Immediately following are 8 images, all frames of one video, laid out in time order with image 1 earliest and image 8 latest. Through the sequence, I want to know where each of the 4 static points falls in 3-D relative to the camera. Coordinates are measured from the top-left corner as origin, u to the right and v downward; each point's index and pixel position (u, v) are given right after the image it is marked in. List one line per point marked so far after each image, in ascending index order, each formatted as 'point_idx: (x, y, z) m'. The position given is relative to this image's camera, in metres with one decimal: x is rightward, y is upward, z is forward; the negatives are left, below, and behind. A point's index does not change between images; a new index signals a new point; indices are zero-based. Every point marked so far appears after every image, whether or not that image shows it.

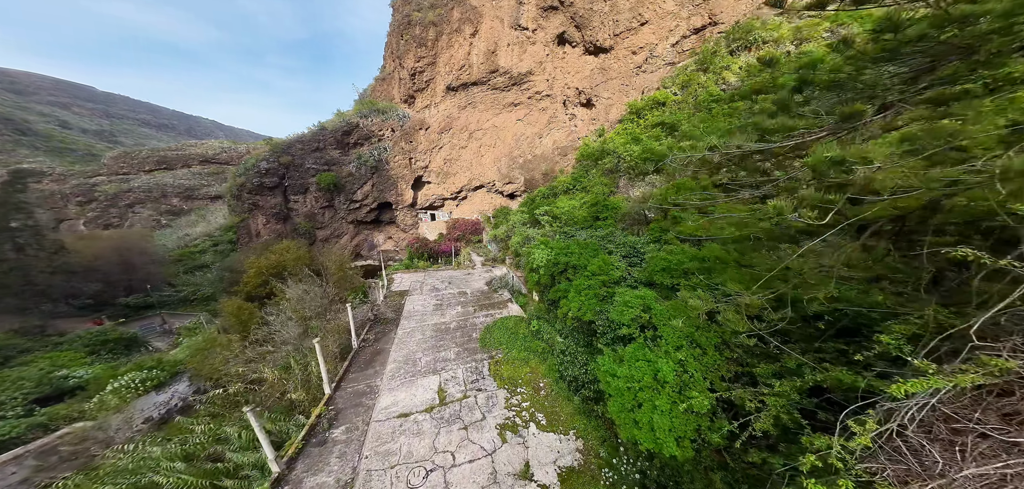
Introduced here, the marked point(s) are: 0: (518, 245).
0: (+0.5, 0.0, +11.2) m
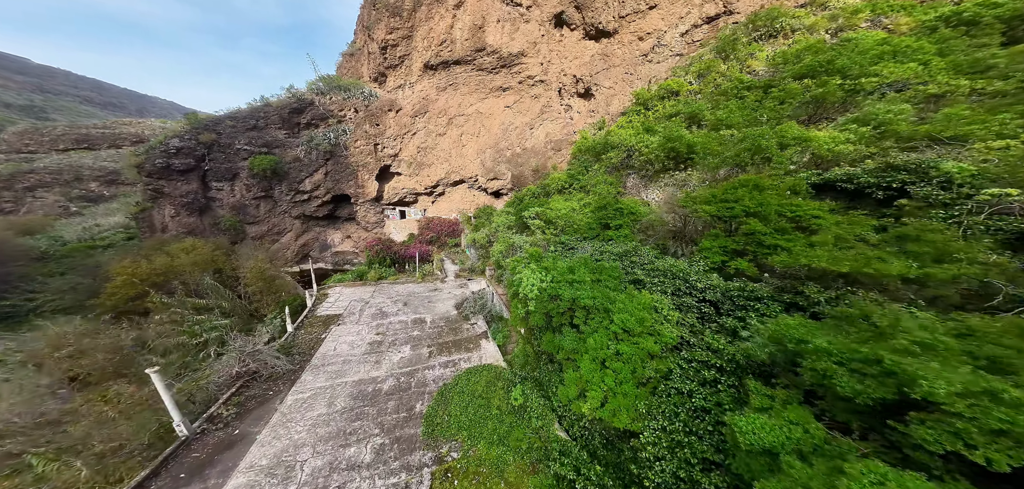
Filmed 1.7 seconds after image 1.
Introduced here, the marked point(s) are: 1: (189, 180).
0: (-0.2, -0.4, +8.4) m
1: (-19.6, +3.9, +16.9) m
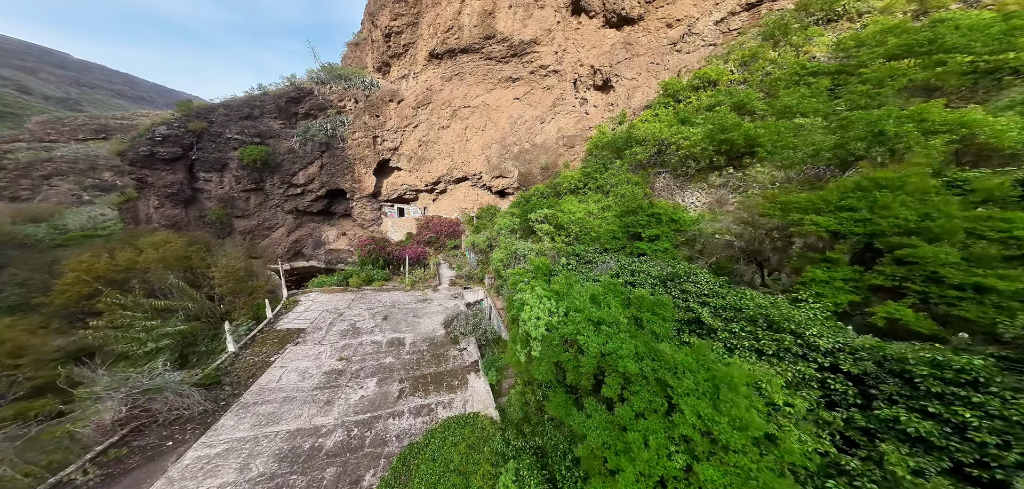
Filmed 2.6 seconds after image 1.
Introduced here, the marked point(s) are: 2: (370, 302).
0: (-0.2, -0.6, +6.9) m
1: (-19.2, +4.3, +16.0) m
2: (-4.4, -1.8, +8.4) m
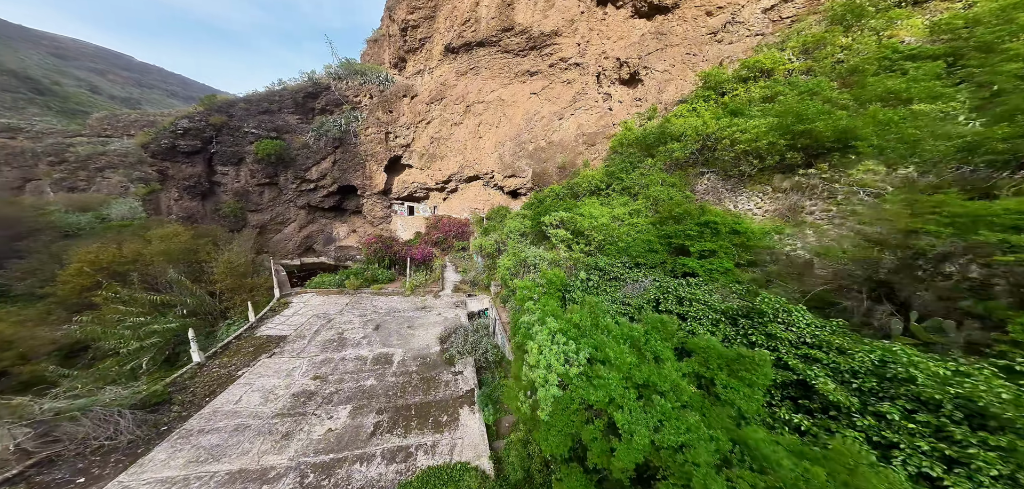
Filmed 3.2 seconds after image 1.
0: (0.0, -0.8, +6.0) m
1: (-18.3, +4.8, +16.0) m
2: (-4.2, -1.8, +7.7) m
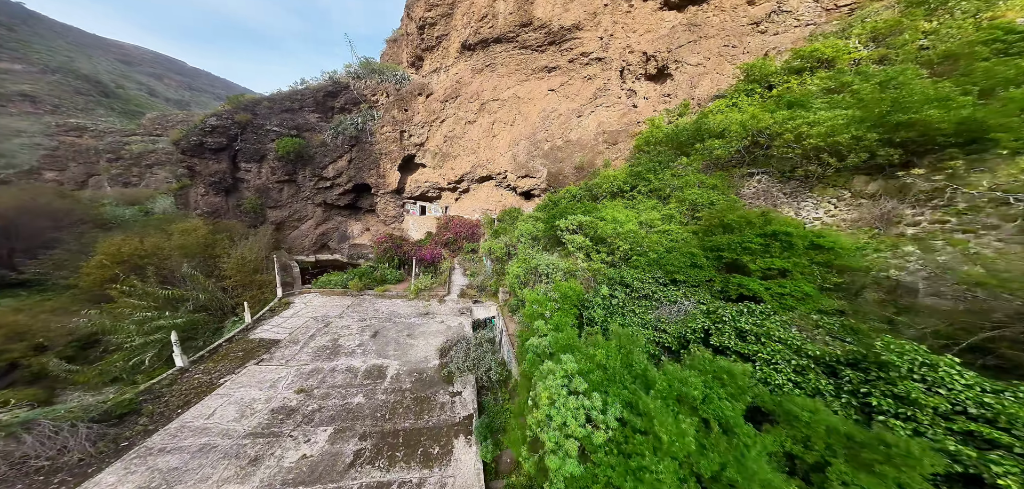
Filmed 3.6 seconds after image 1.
0: (+0.1, -0.9, +5.3) m
1: (-17.4, +5.1, +16.4) m
2: (-3.9, -1.8, +7.3) m
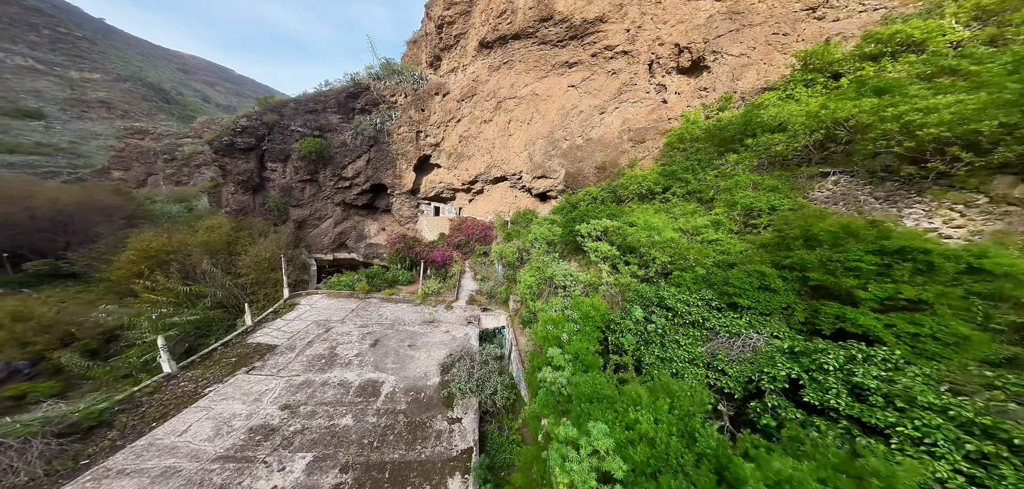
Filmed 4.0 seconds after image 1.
0: (+0.3, -1.0, +4.7) m
1: (-16.4, +5.3, +16.9) m
2: (-3.6, -1.8, +6.9) m
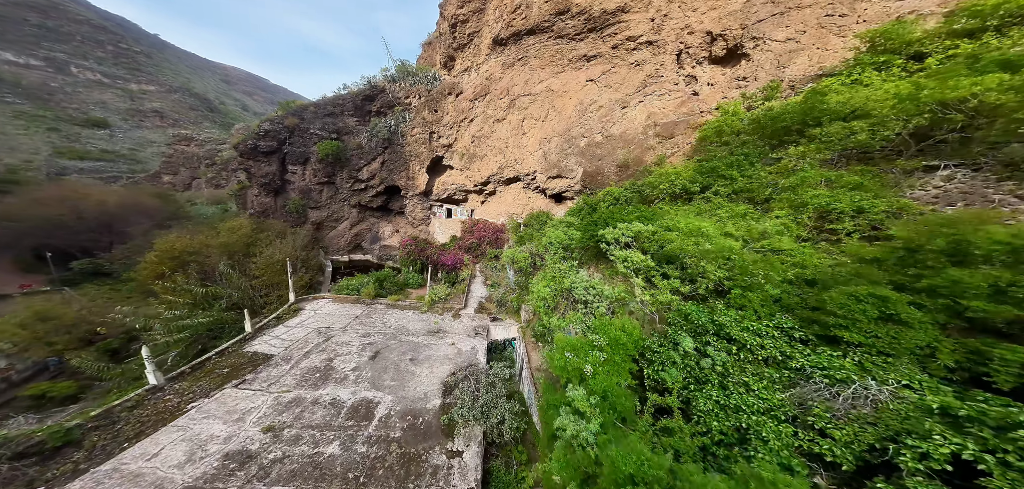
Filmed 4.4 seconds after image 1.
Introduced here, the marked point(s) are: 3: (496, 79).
0: (+0.5, -1.1, +4.1) m
1: (-15.5, +5.3, +17.2) m
2: (-3.4, -1.9, +6.5) m
3: (-0.6, +7.5, +12.3) m
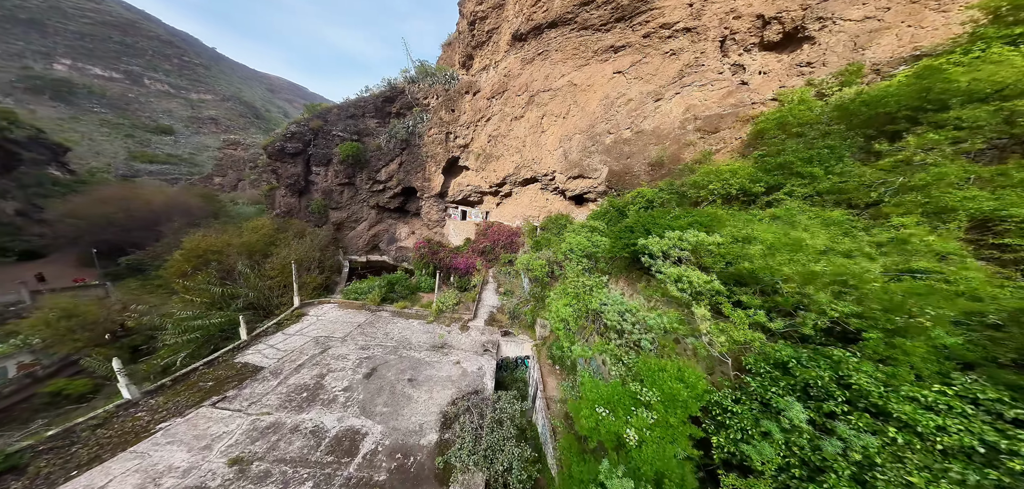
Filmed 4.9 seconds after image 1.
0: (+0.7, -1.2, +3.4) m
1: (-14.3, +5.4, +17.6) m
2: (-3.1, -1.9, +6.0) m
3: (+0.3, +7.3, +11.7) m
